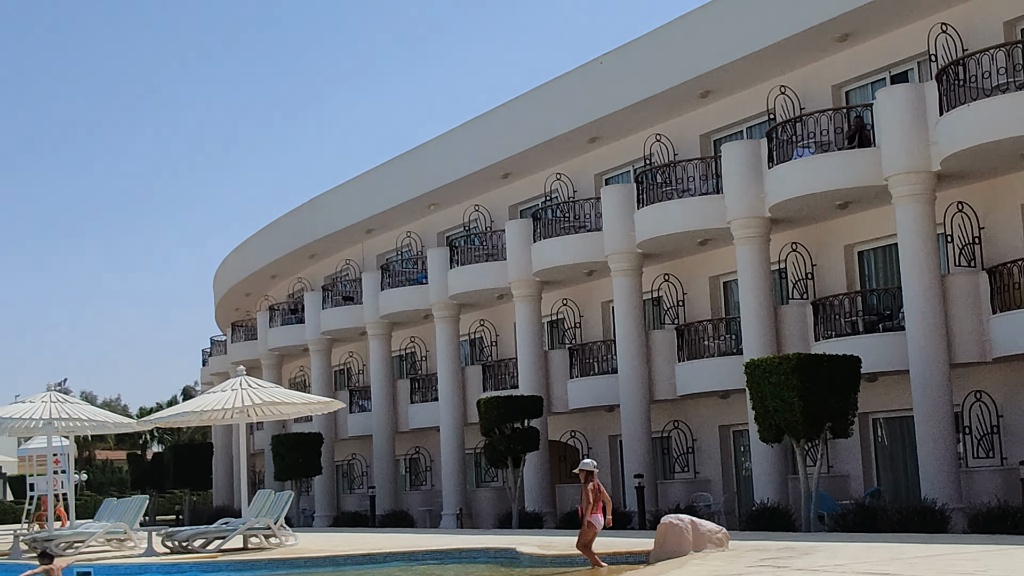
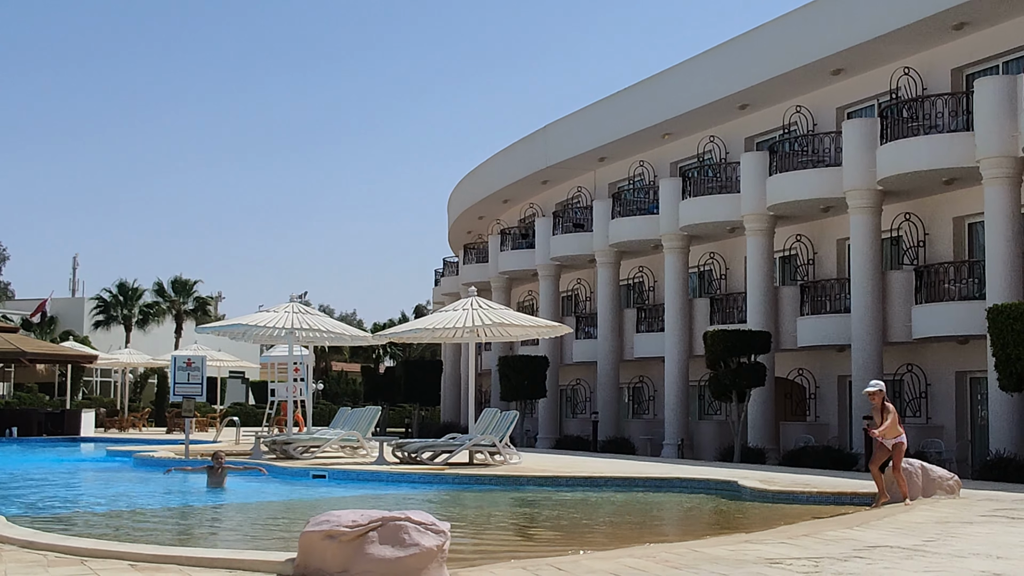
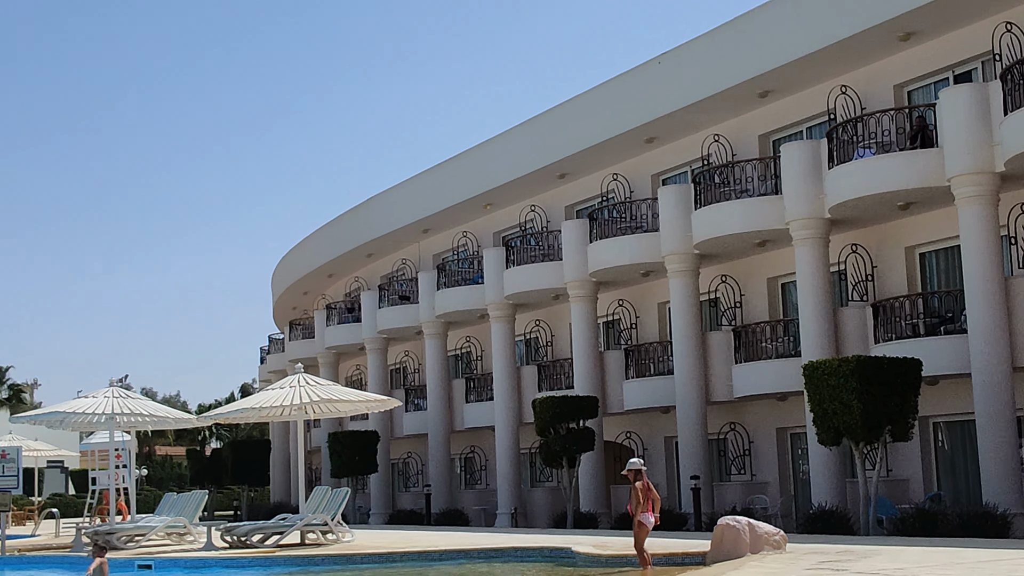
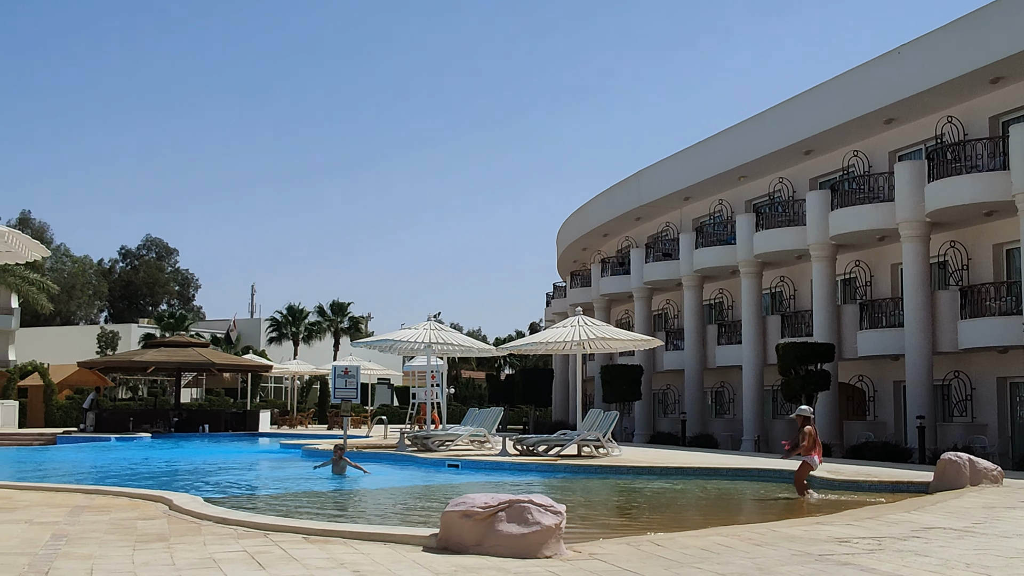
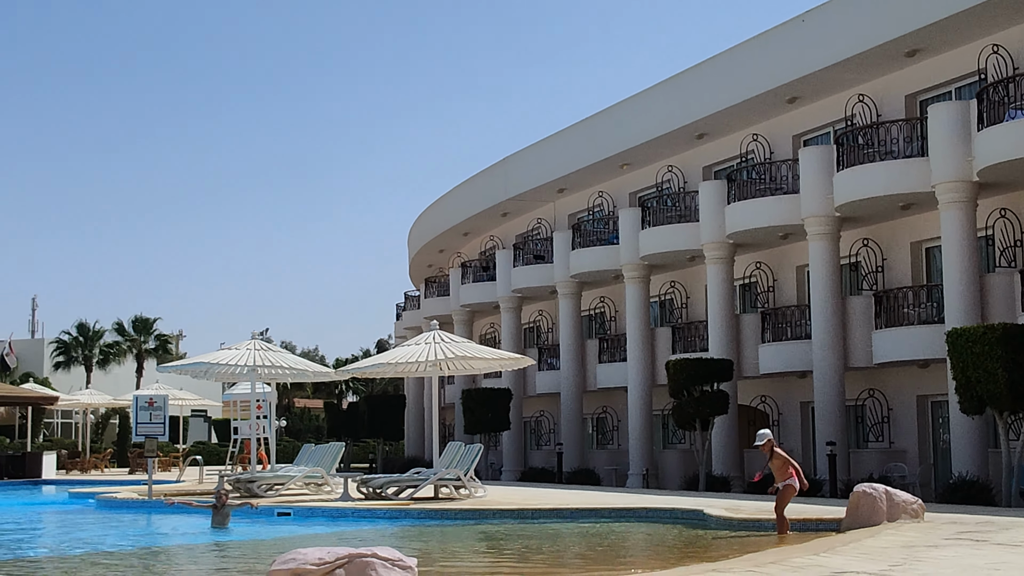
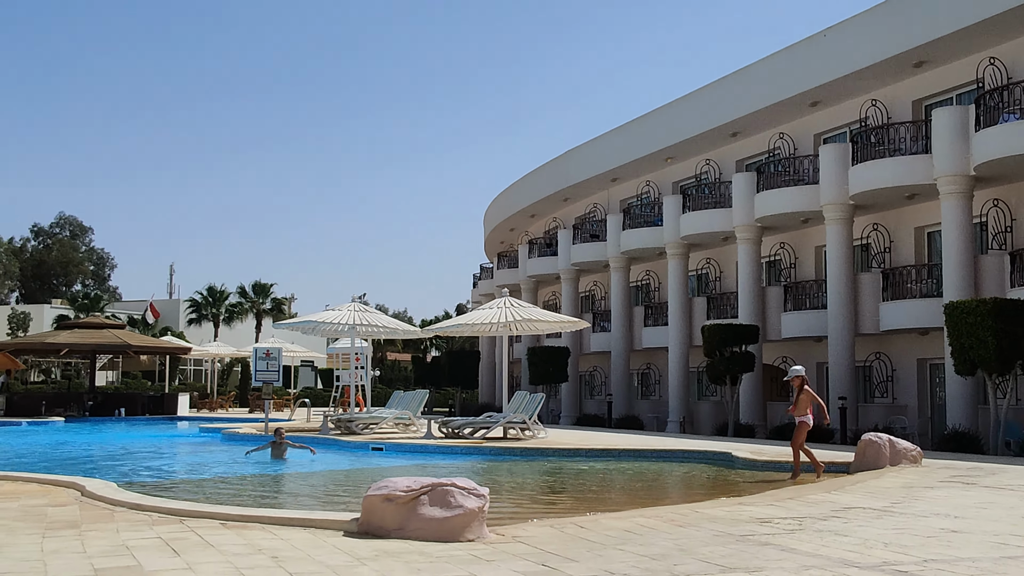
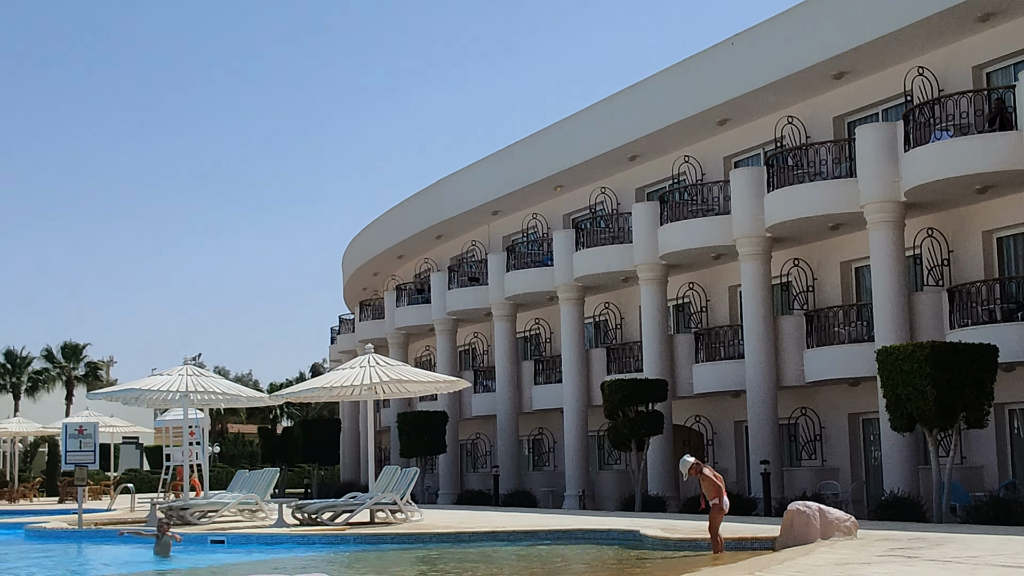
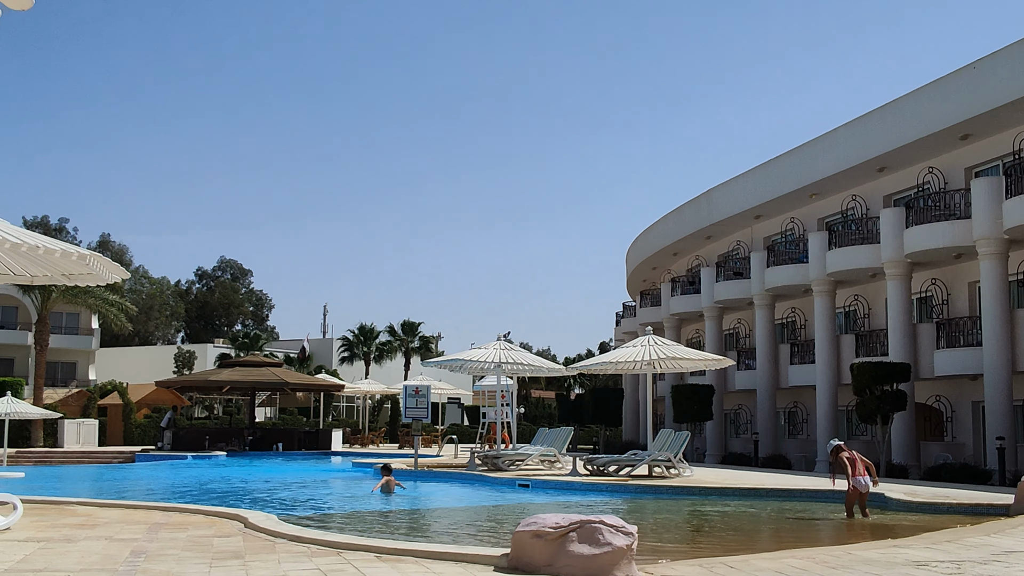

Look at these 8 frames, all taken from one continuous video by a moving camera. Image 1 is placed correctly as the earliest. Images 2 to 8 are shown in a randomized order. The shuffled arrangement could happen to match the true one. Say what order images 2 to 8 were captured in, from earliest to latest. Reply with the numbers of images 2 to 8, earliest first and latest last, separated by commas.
3, 7, 5, 2, 6, 4, 8
